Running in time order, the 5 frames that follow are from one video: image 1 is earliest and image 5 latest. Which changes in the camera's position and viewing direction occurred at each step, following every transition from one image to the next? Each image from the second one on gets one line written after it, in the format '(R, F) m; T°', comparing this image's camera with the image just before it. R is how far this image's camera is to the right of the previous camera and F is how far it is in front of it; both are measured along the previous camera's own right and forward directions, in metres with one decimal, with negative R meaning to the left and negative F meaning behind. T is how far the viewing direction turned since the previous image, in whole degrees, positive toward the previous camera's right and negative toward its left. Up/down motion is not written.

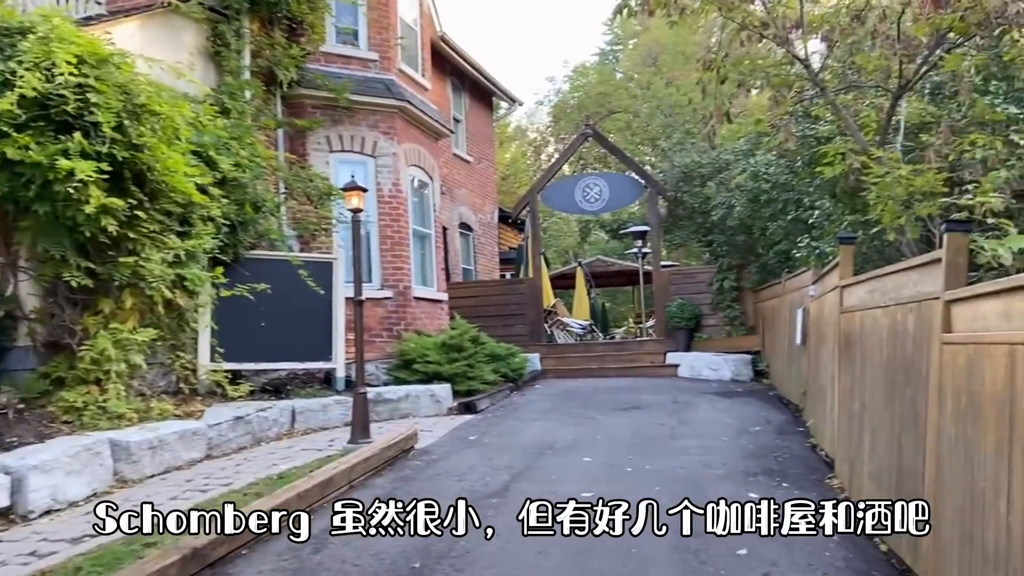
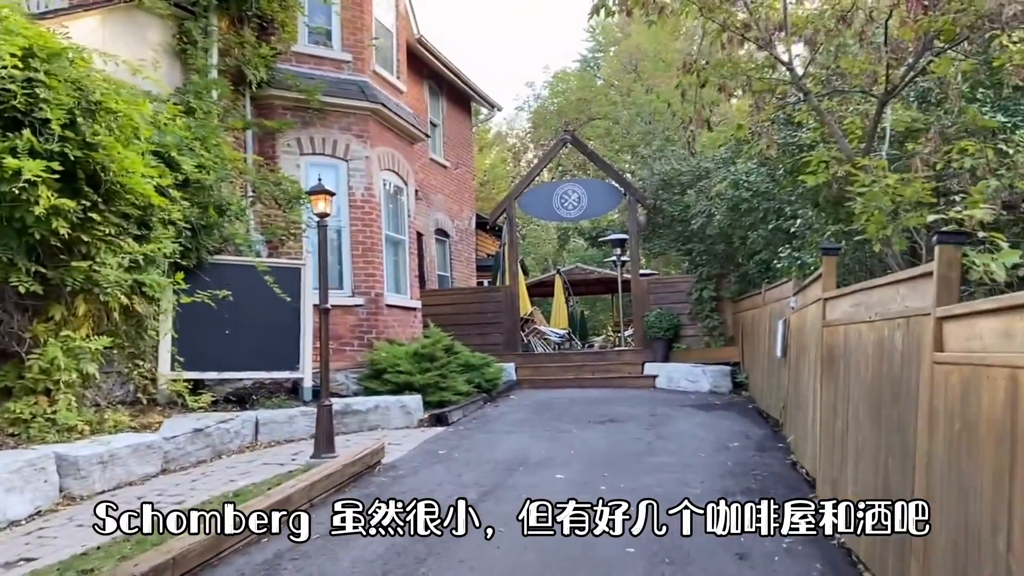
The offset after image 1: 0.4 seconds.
(+0.1, +0.2) m; +1°
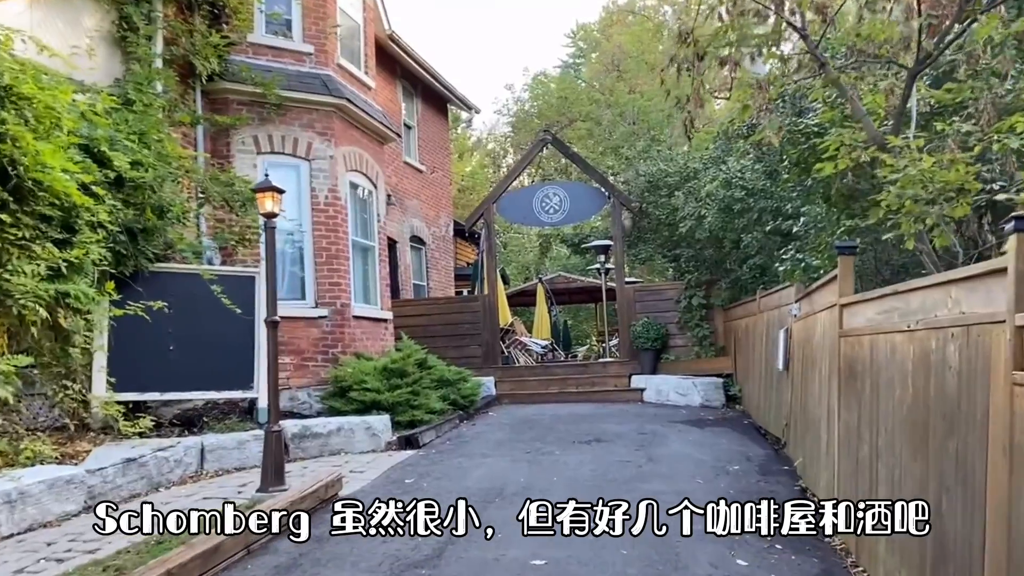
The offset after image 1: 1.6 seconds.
(+0.1, +0.6) m; +1°
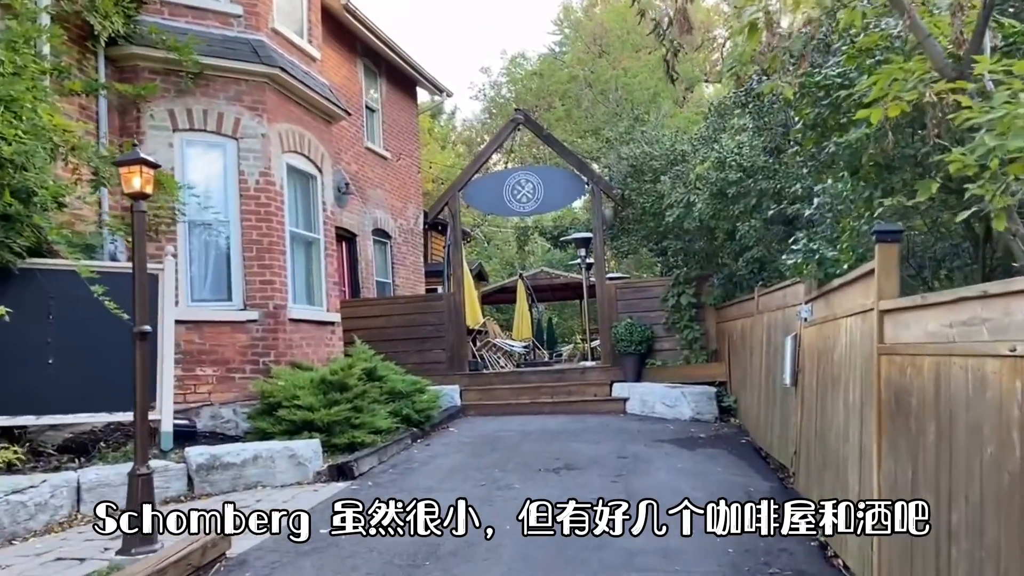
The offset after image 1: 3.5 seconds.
(+0.2, +1.1) m; +1°
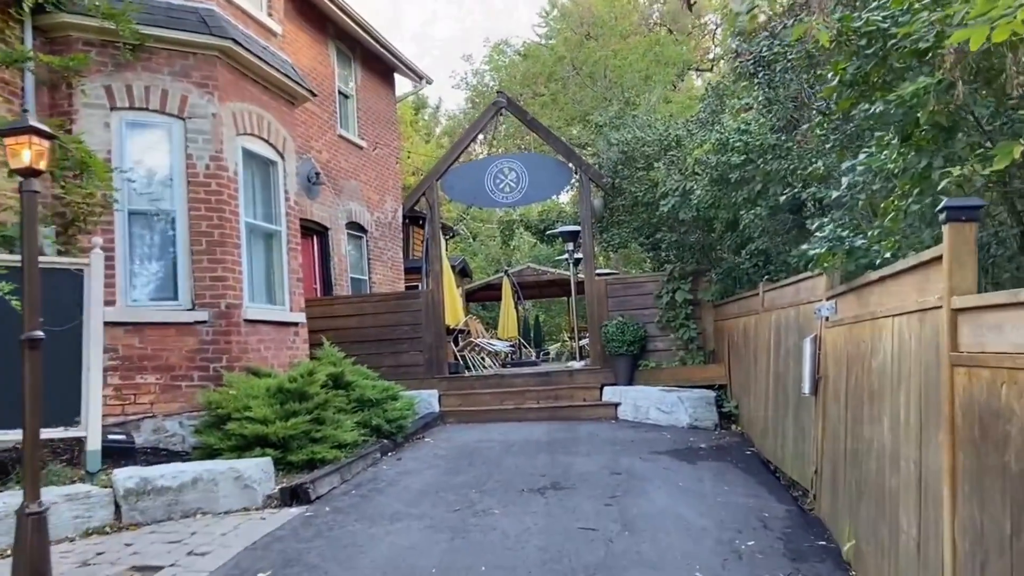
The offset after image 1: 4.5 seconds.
(+0.1, +0.7) m; +1°
